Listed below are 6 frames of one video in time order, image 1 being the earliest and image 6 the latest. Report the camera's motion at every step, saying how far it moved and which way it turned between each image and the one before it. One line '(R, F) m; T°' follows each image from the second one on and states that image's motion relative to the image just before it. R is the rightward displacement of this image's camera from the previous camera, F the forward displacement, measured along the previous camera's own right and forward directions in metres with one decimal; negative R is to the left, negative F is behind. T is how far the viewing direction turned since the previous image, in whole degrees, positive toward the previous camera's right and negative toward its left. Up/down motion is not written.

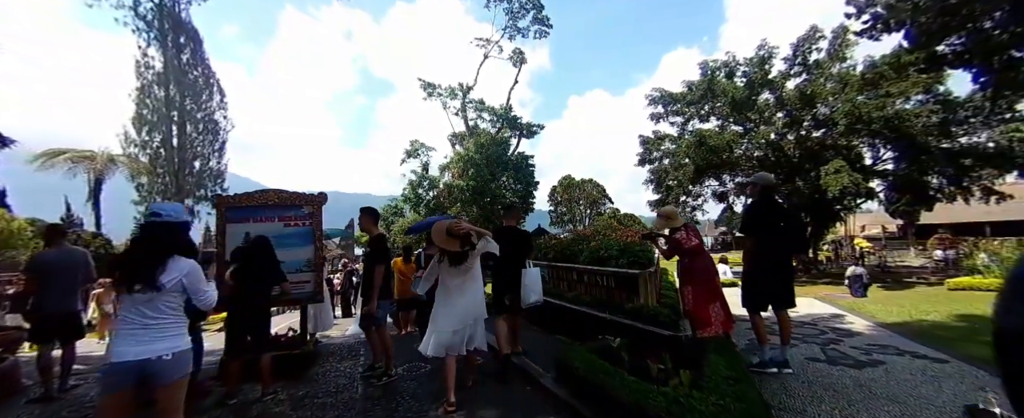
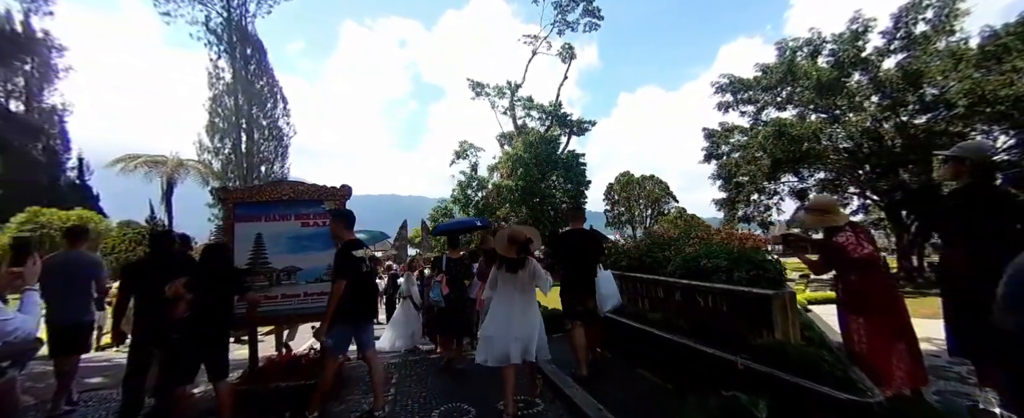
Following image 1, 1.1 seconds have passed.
(-0.2, +1.4) m; -7°
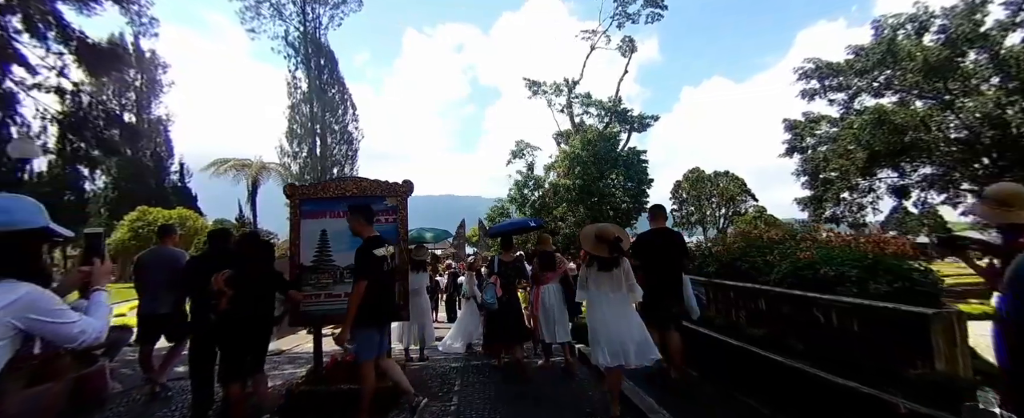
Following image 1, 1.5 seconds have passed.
(-0.2, +0.4) m; -8°
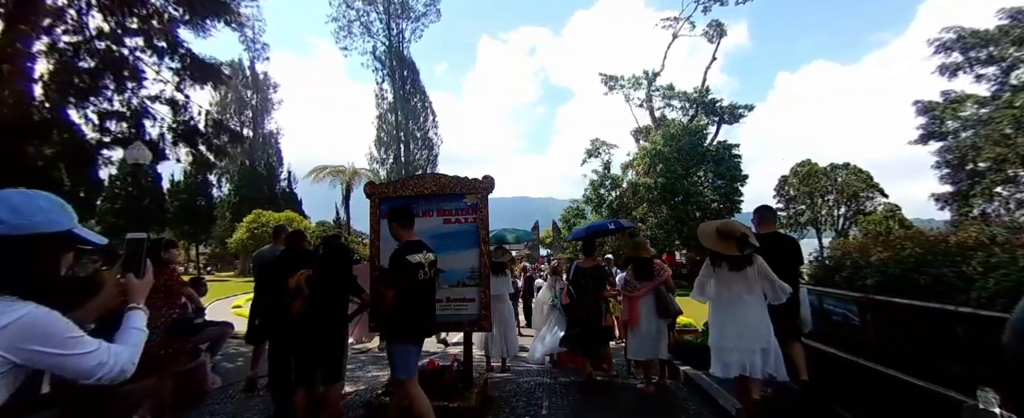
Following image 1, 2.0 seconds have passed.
(-0.2, +0.5) m; -11°
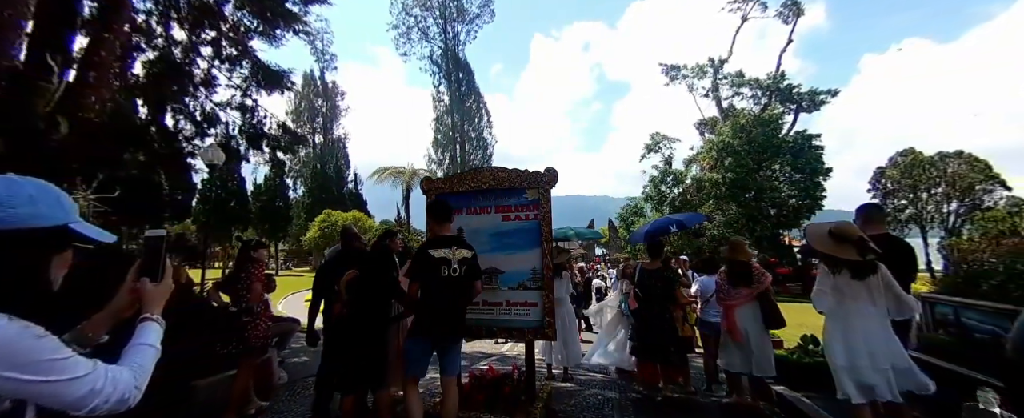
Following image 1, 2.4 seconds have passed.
(-0.1, +0.3) m; -8°
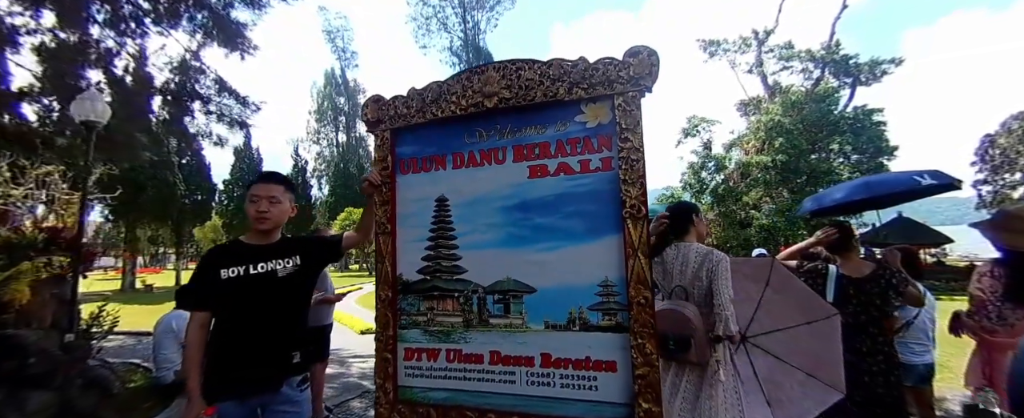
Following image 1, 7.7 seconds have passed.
(-0.1, +1.8) m; -4°
